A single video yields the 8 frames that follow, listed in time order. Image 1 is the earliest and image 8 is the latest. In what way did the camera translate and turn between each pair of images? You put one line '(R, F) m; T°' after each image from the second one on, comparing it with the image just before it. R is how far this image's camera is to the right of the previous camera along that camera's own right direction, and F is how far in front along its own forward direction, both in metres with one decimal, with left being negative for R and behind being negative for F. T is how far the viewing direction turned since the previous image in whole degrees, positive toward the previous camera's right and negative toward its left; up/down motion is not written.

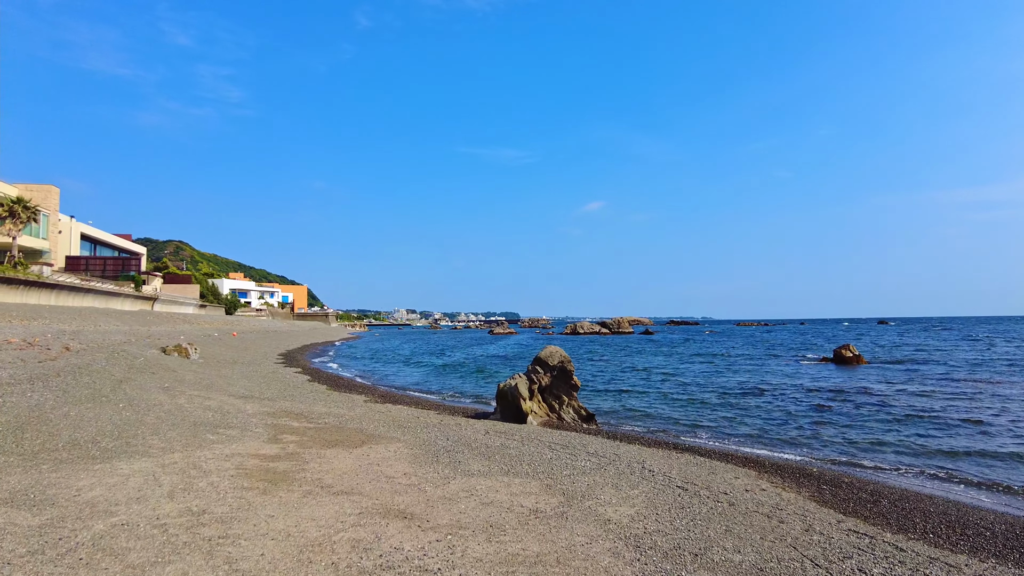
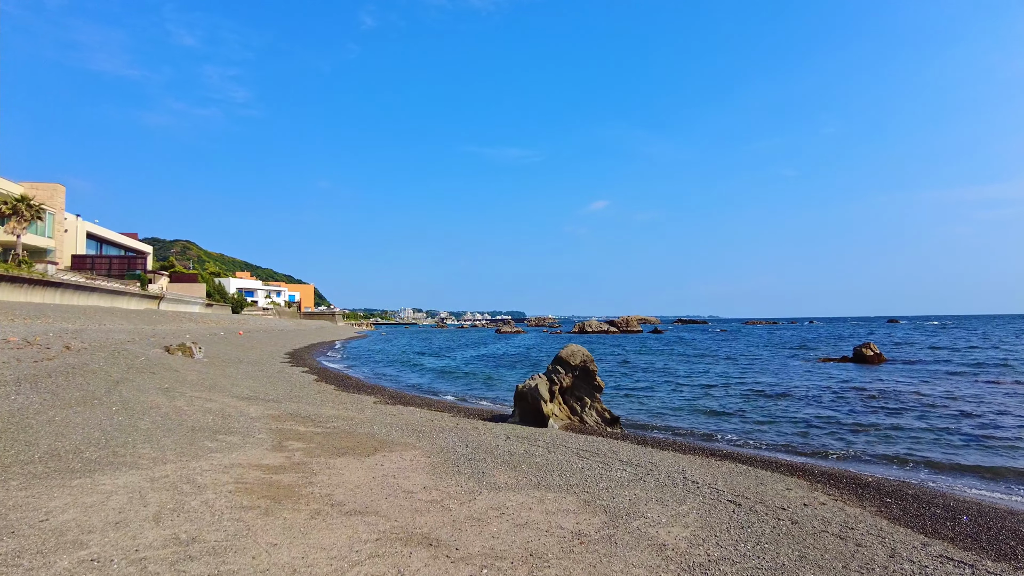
(-0.4, +1.1) m; -1°
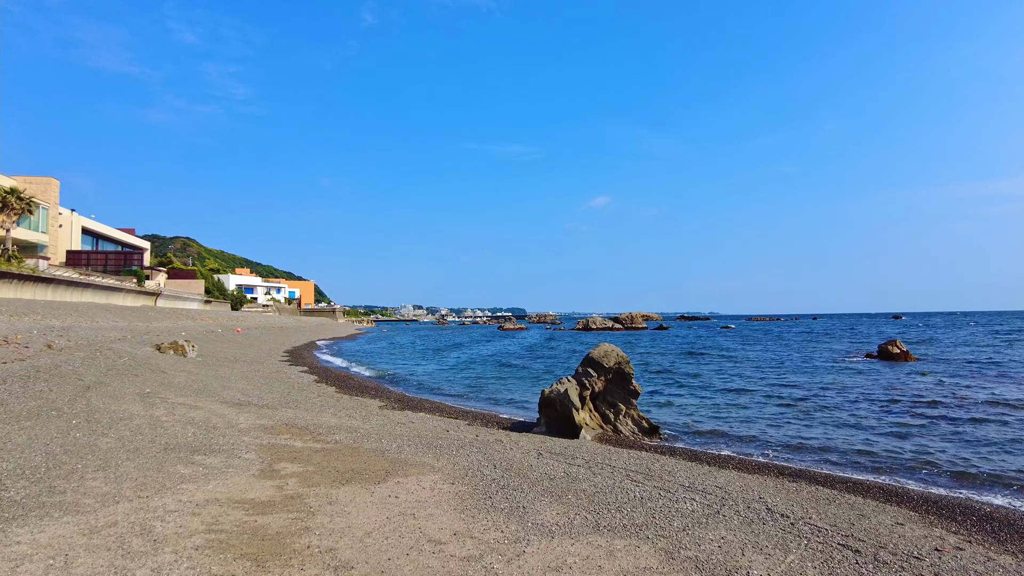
(-0.7, +2.1) m; 0°
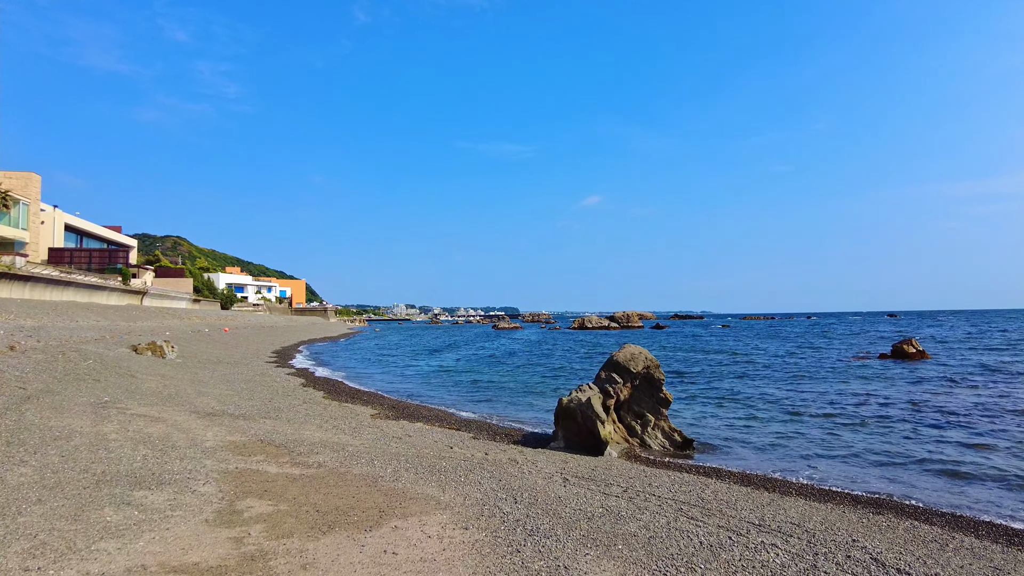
(-0.5, +2.1) m; +1°
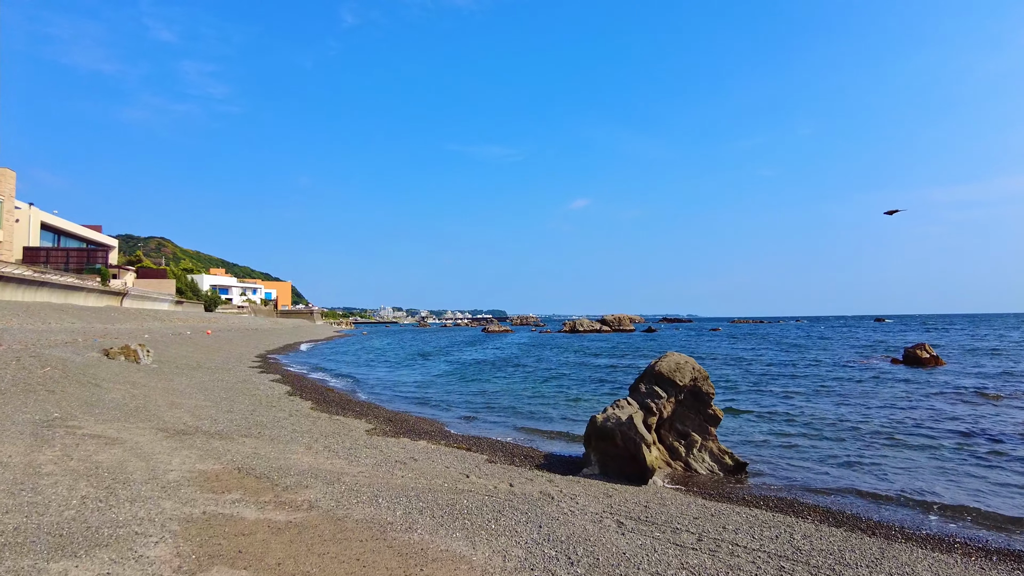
(-0.8, +2.0) m; +1°
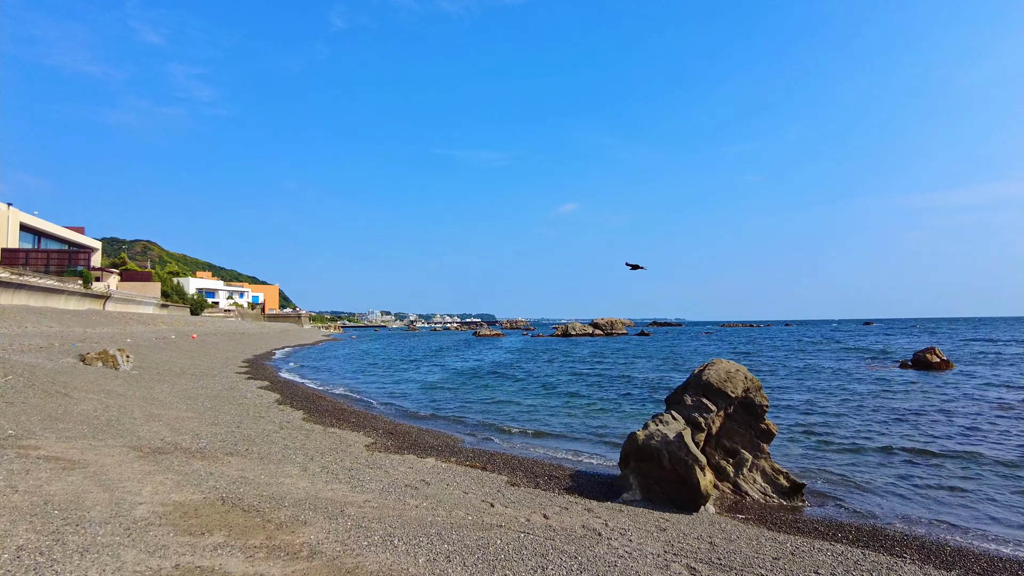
(-0.7, +1.5) m; +1°
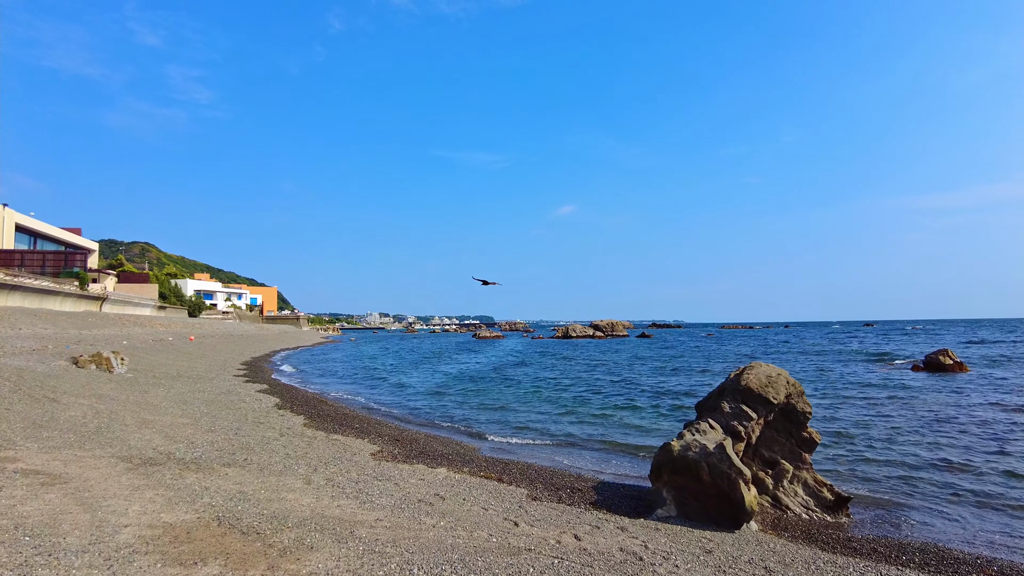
(-0.4, +0.8) m; 0°
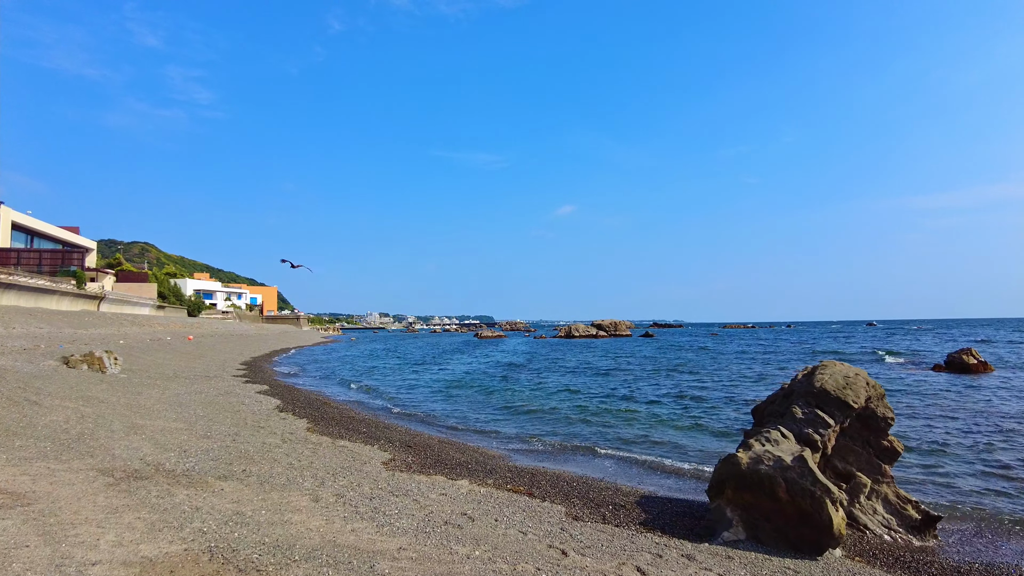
(-0.6, +1.3) m; 0°
